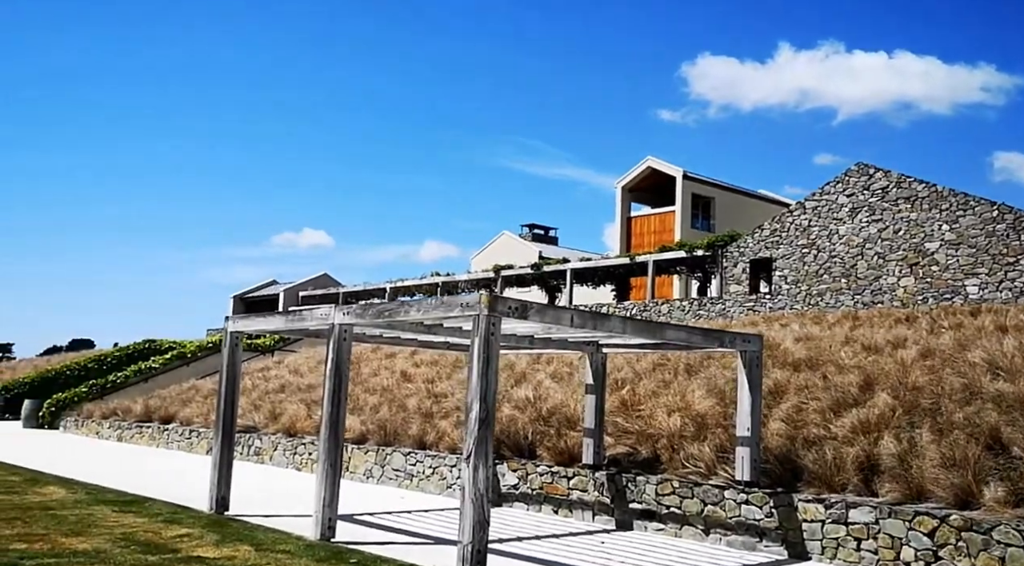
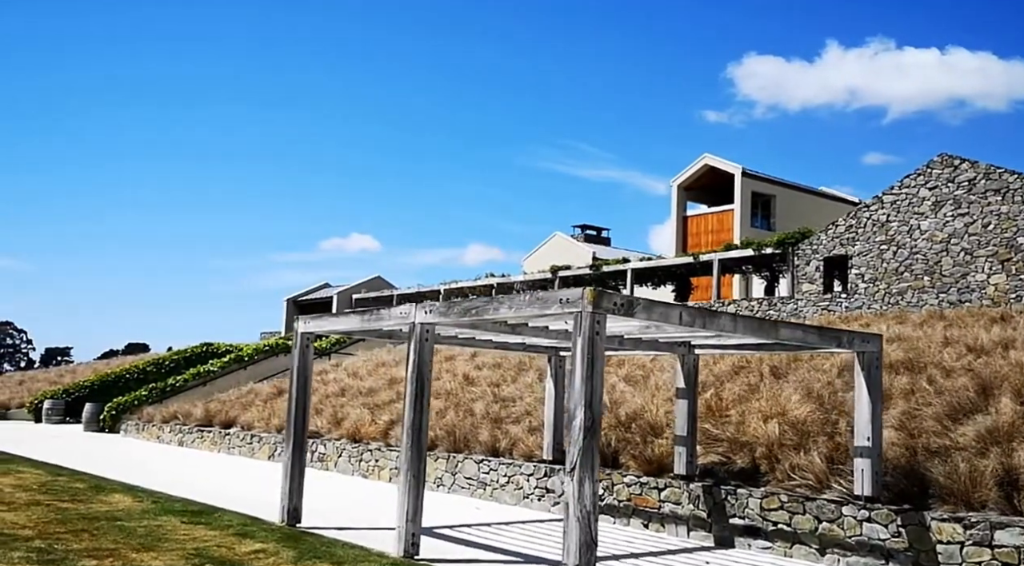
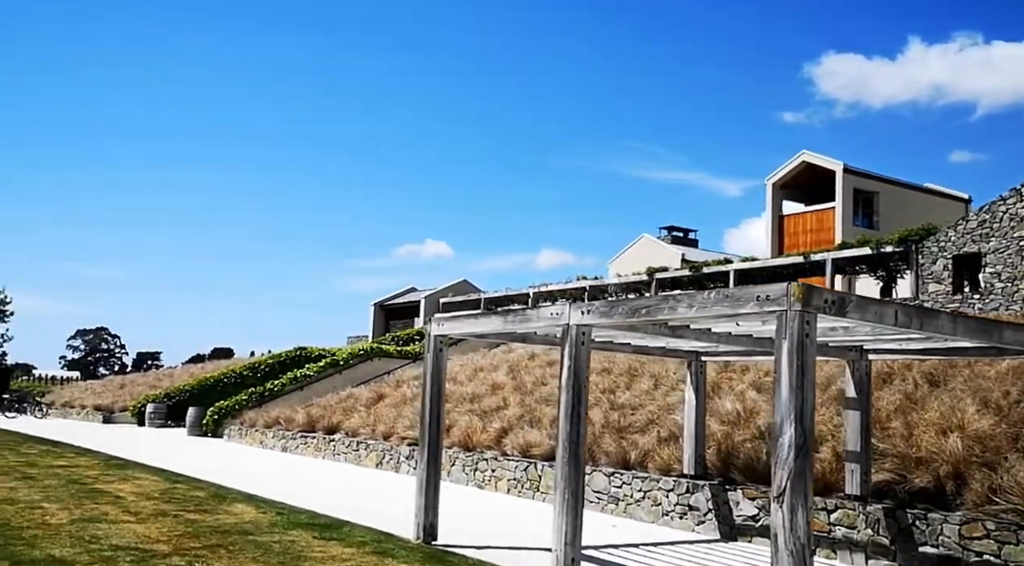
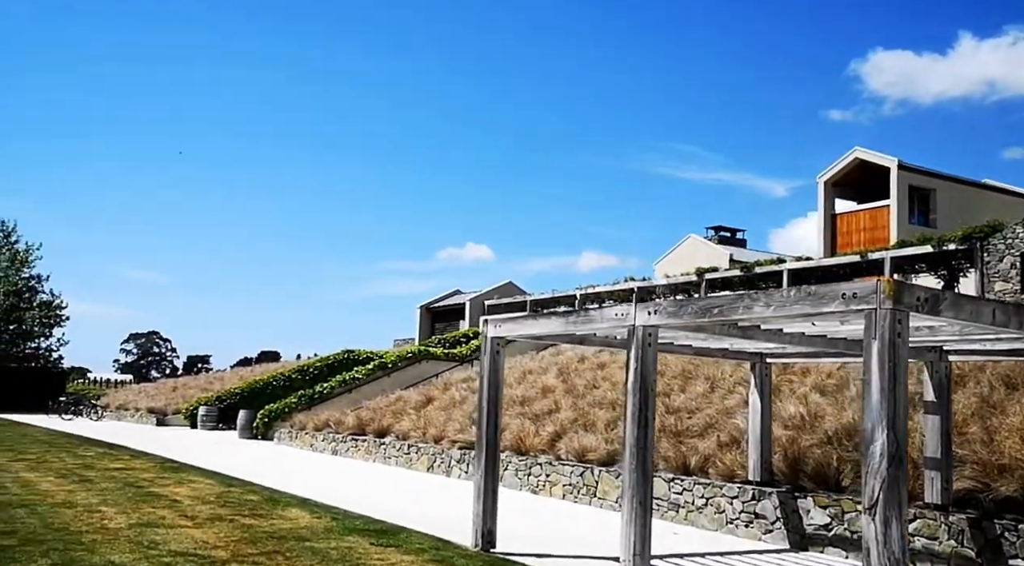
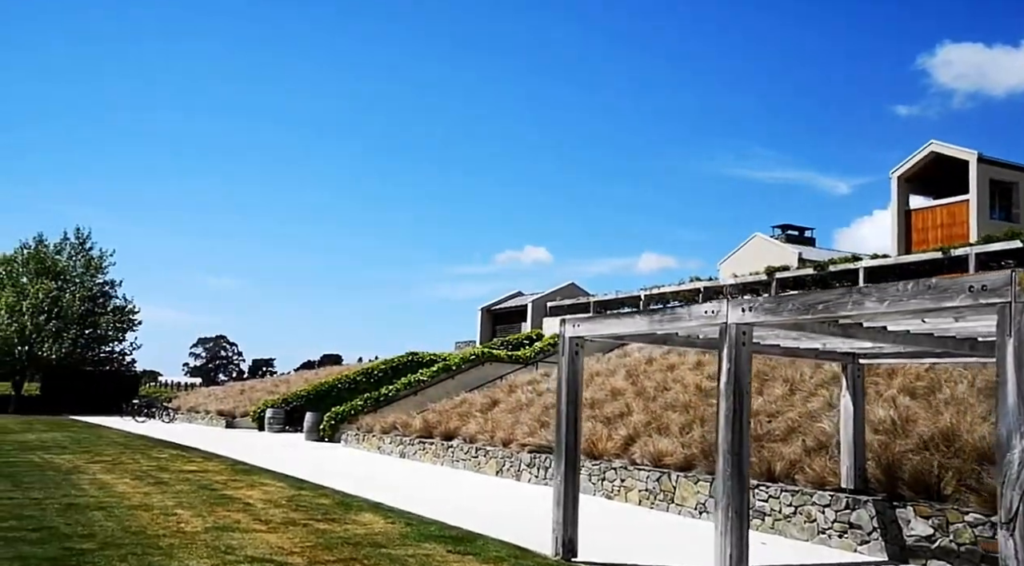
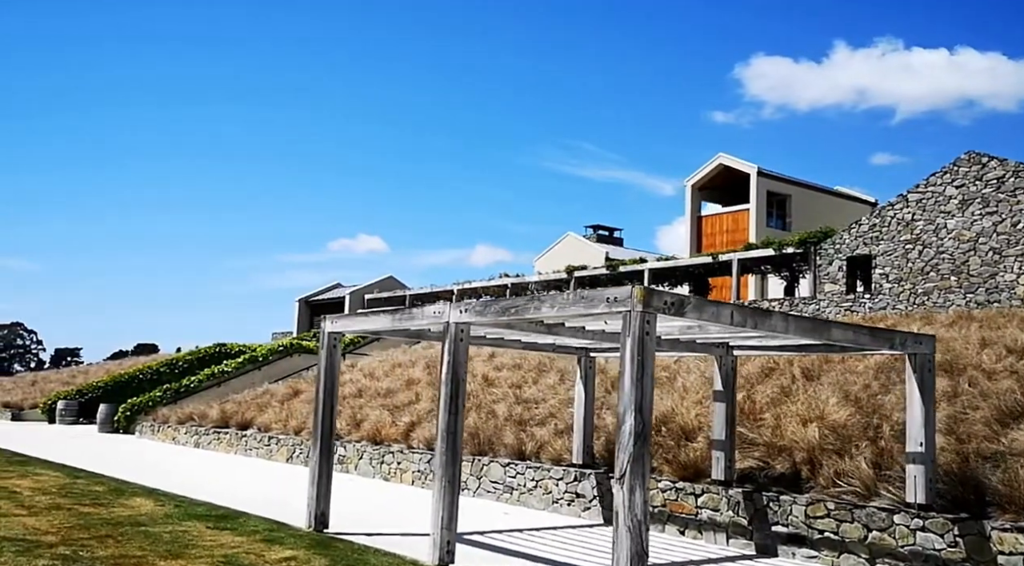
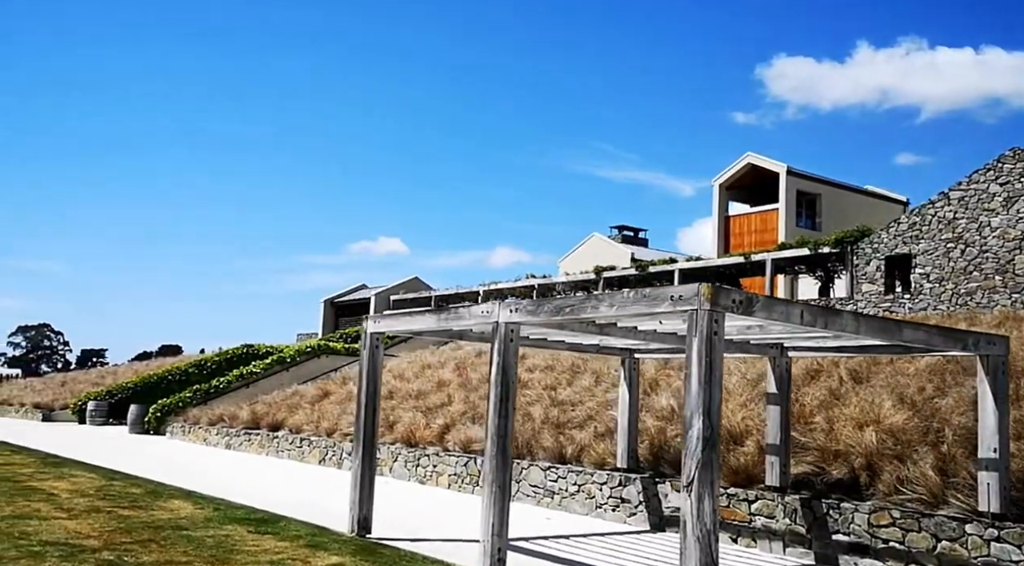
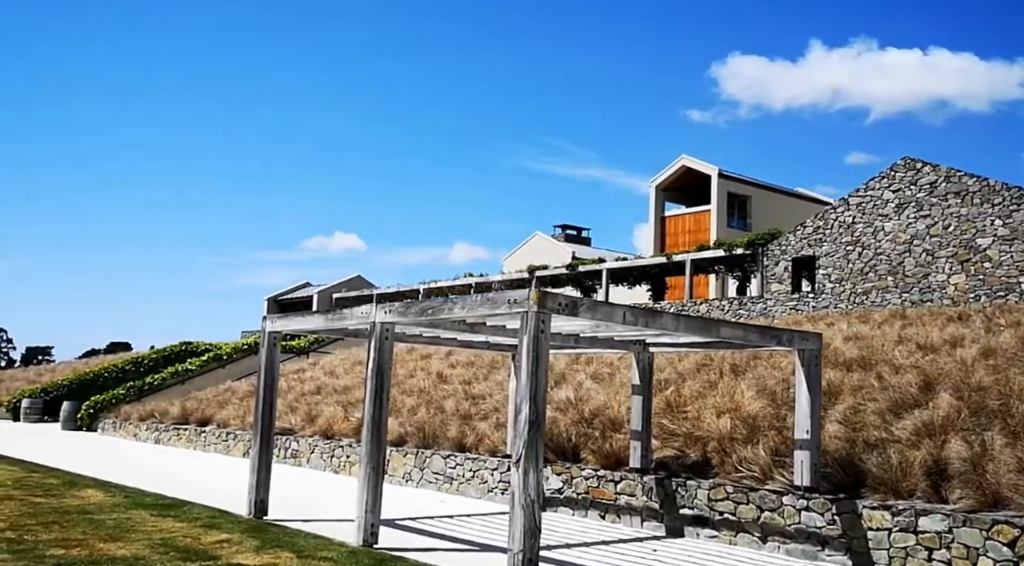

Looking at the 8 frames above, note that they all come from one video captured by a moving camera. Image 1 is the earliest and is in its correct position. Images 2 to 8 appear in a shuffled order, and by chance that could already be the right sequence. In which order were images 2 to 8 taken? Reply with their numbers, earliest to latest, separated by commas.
8, 2, 6, 7, 3, 4, 5
